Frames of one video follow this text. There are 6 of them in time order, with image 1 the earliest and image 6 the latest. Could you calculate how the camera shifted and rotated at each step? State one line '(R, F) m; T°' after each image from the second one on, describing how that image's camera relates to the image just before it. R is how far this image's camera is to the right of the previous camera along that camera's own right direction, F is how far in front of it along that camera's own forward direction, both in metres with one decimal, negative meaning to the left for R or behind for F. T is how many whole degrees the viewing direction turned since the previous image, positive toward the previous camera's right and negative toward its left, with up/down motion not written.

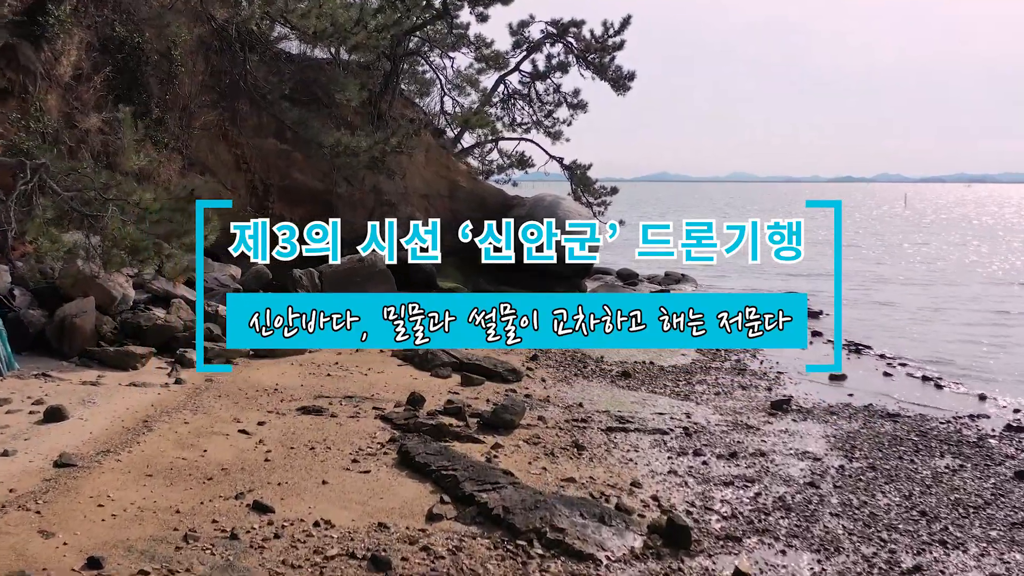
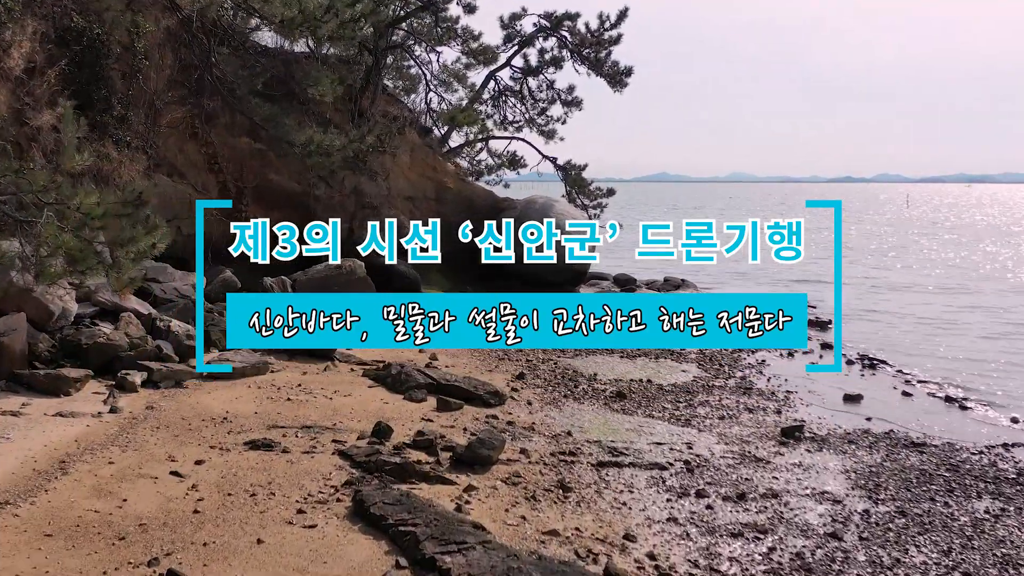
(+0.1, +0.8) m; 0°
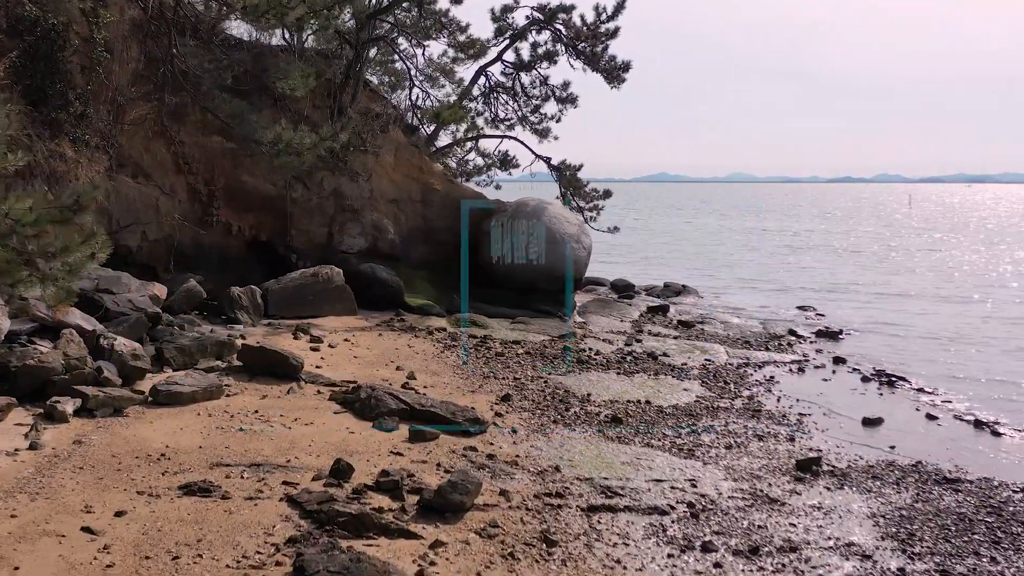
(+0.1, +0.8) m; 0°
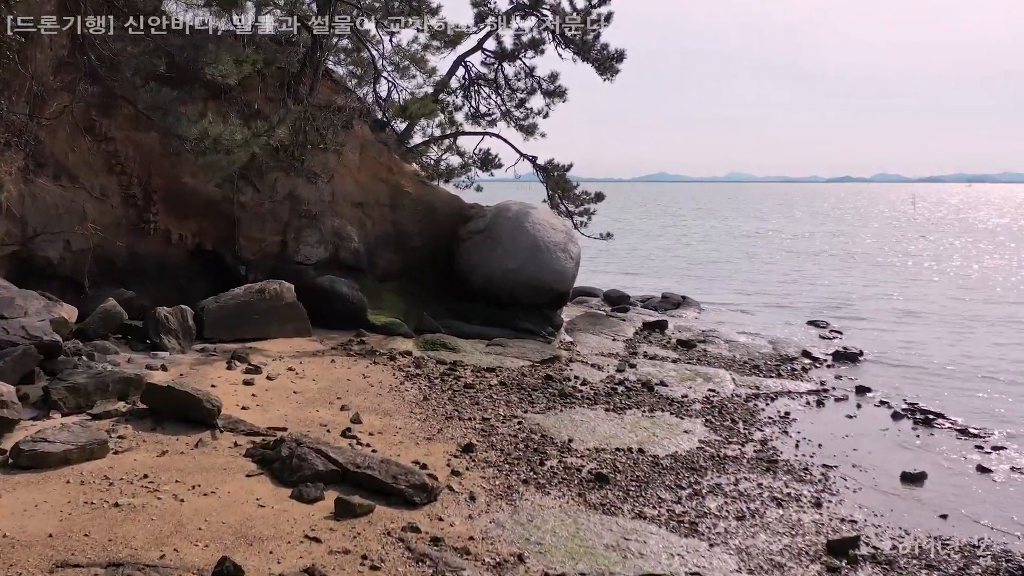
(+0.2, +1.4) m; 0°
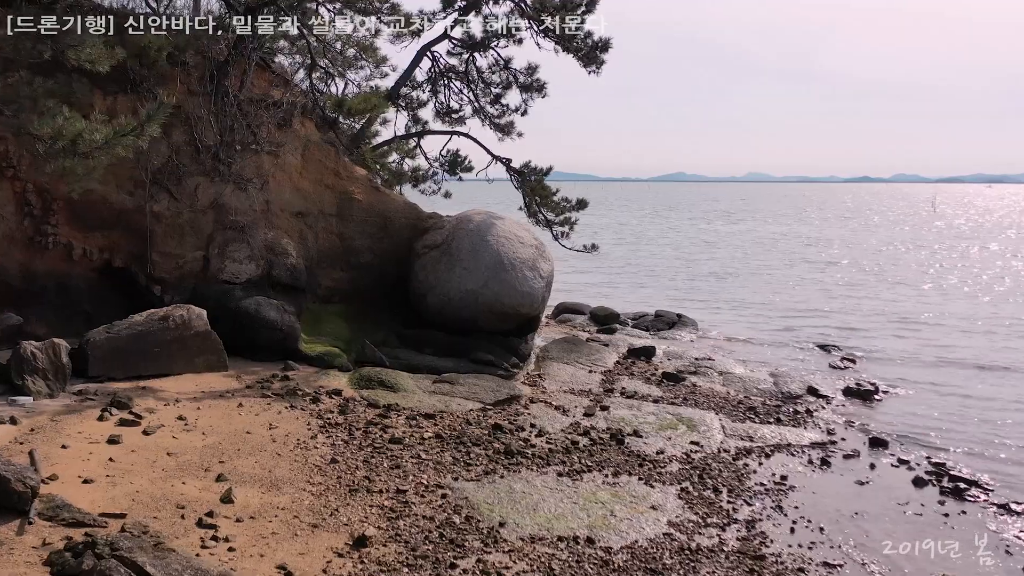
(+0.5, +1.5) m; -1°
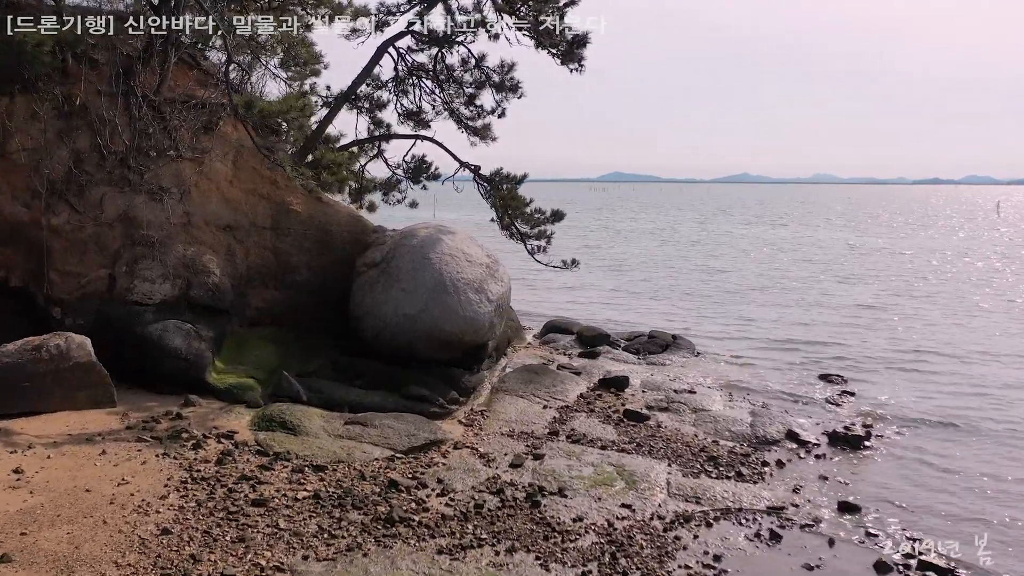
(+0.9, +1.1) m; -3°
